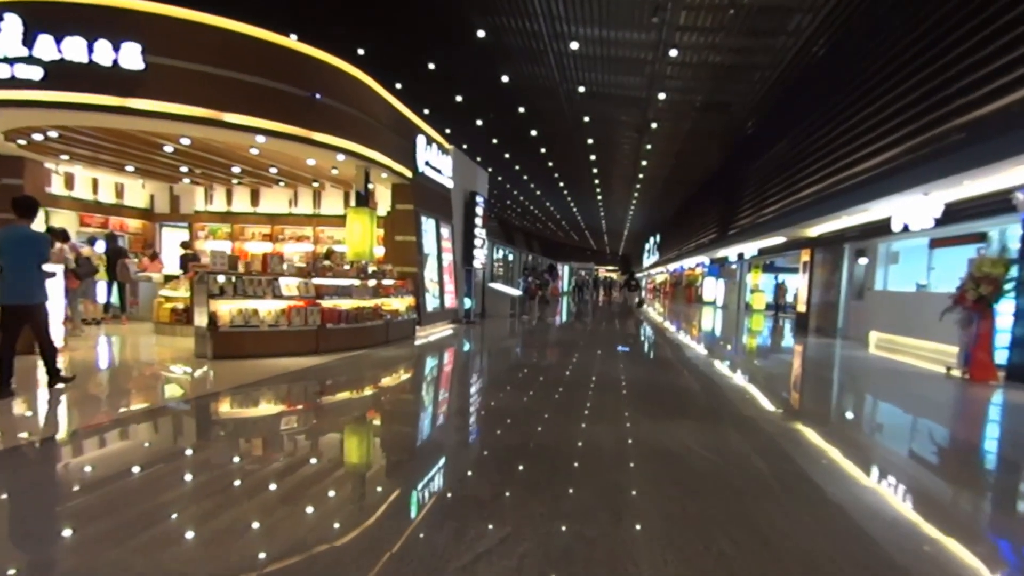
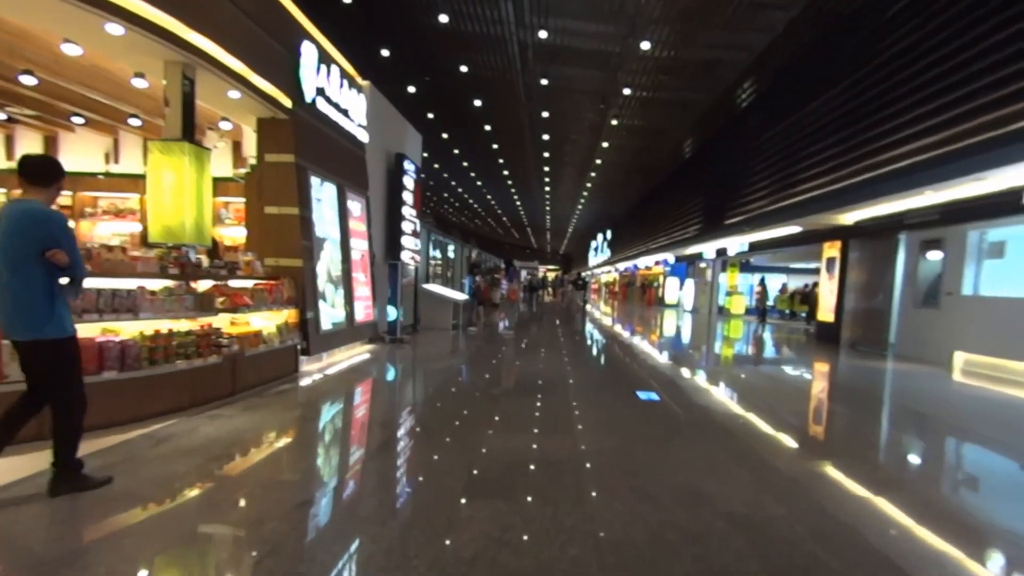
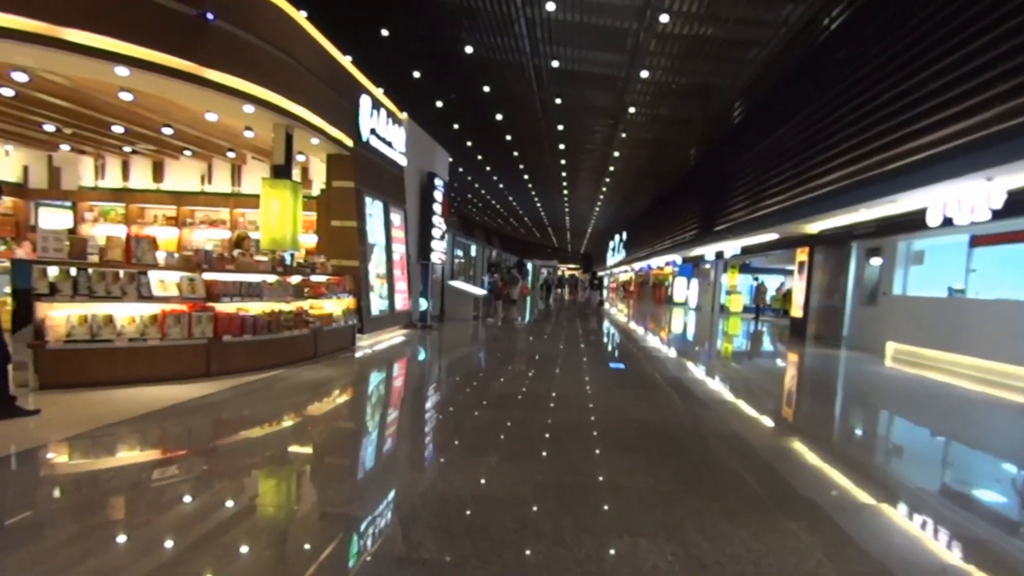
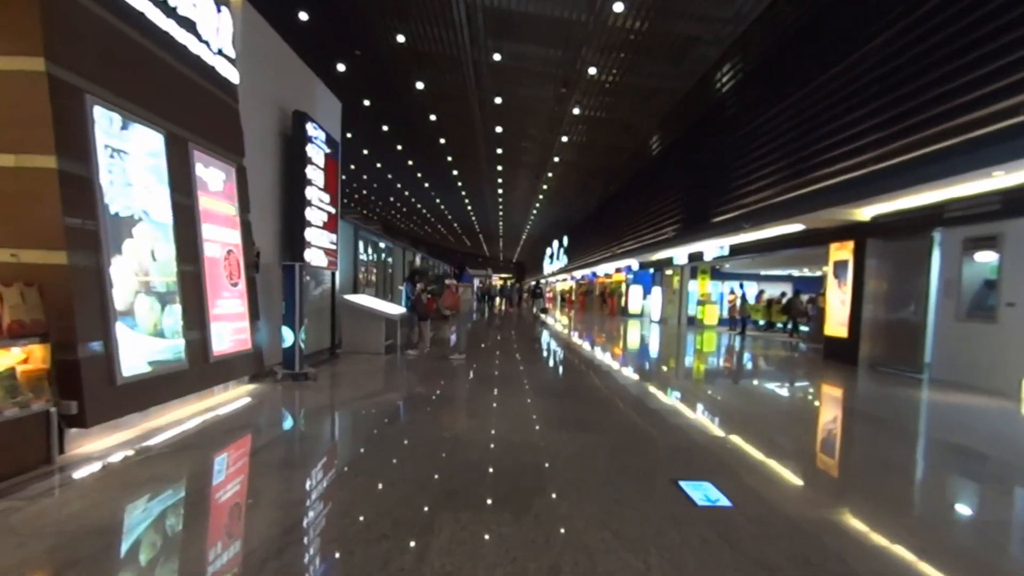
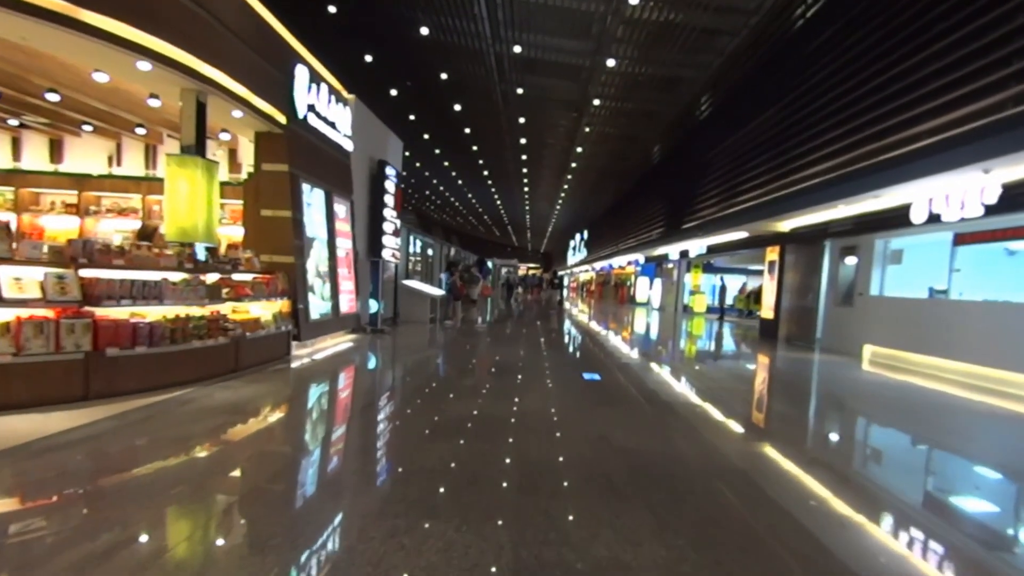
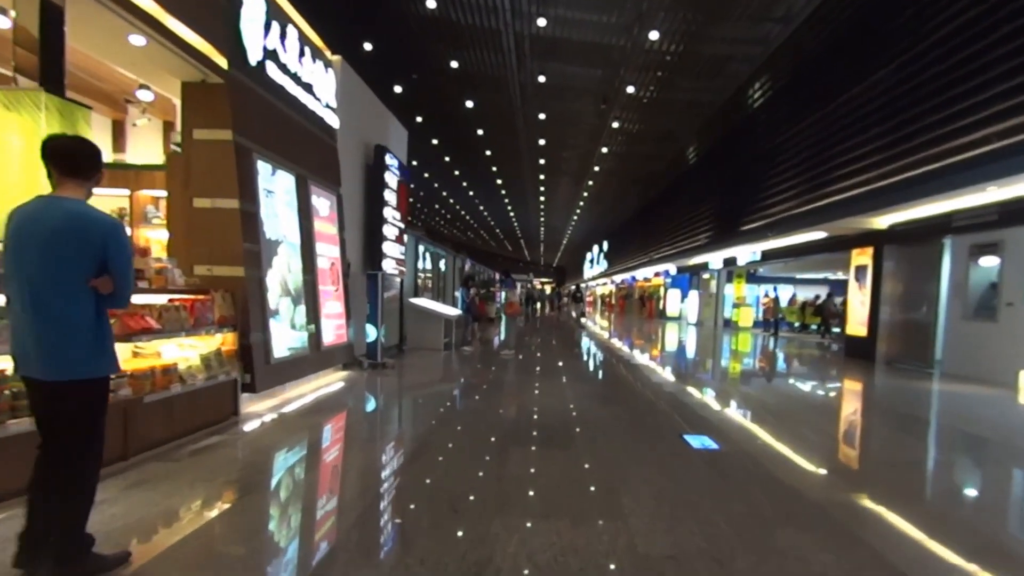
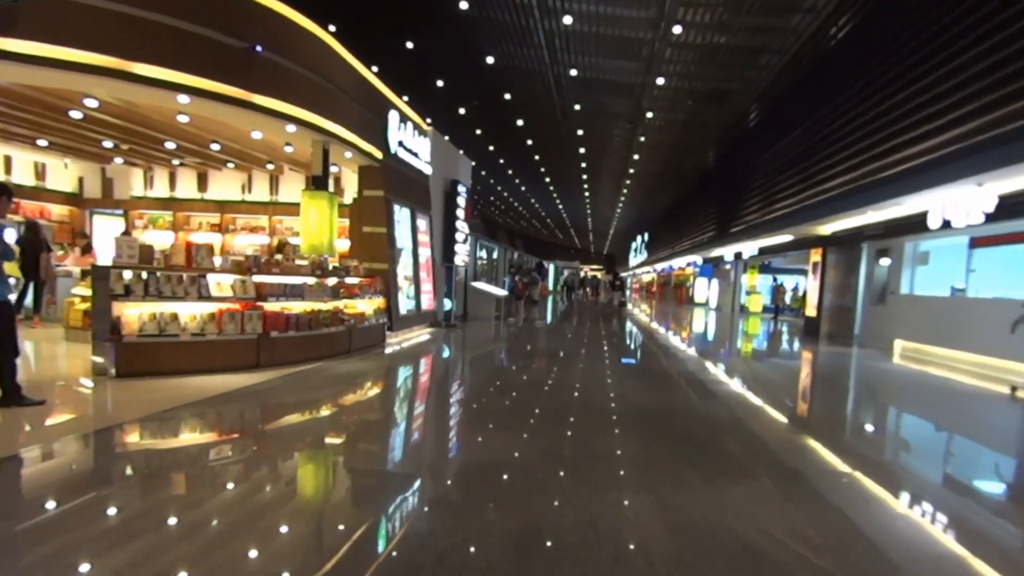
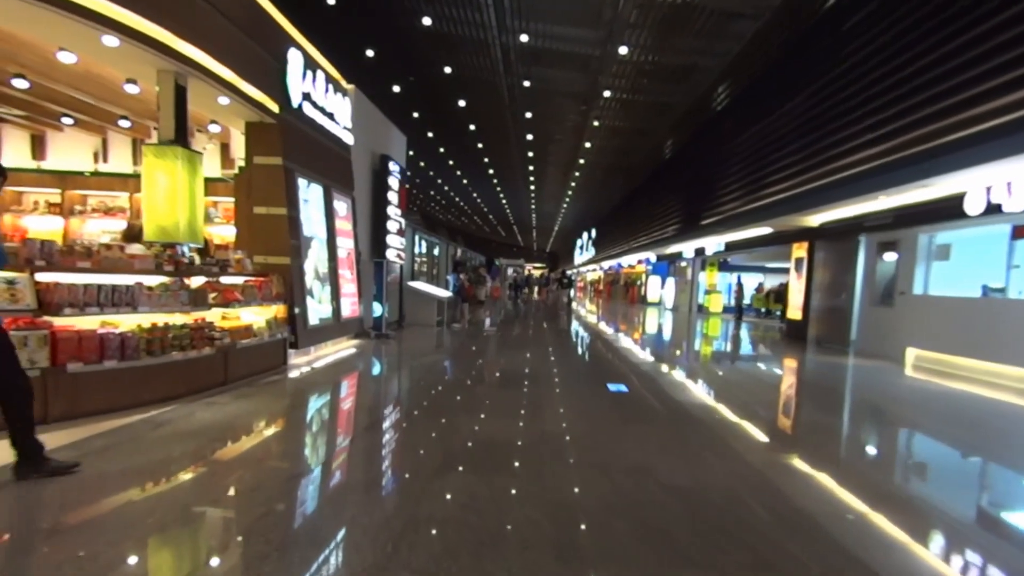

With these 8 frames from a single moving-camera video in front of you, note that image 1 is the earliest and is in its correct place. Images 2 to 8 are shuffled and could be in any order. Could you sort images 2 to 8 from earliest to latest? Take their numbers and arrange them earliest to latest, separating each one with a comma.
7, 3, 5, 8, 2, 6, 4
